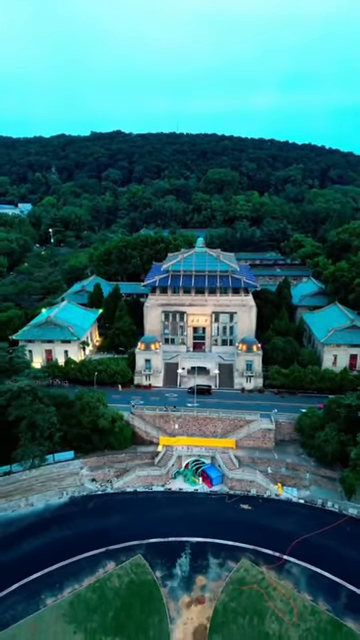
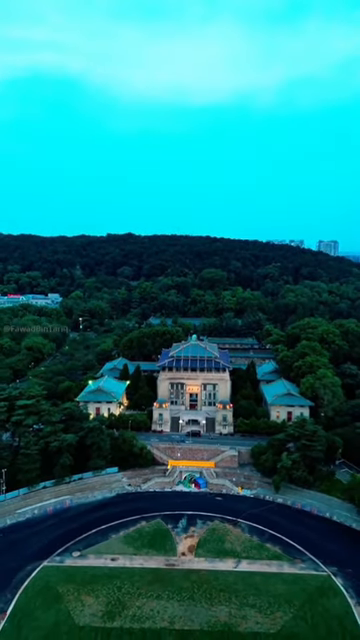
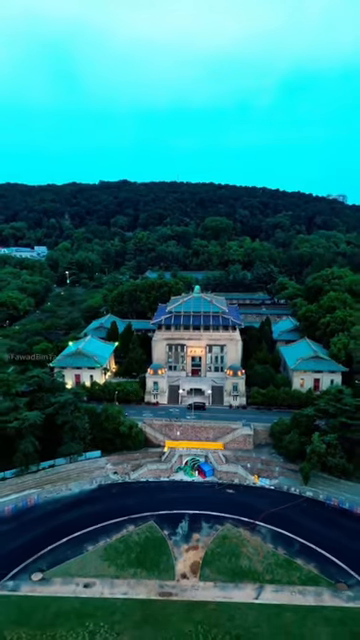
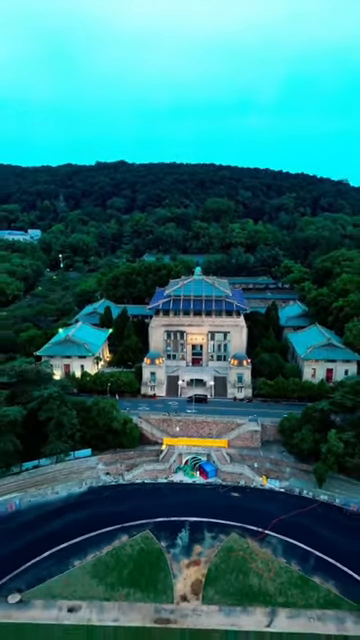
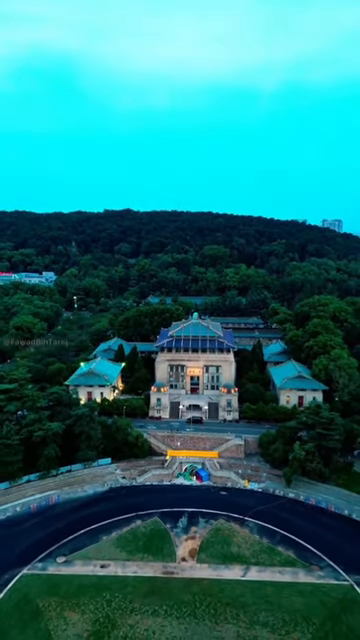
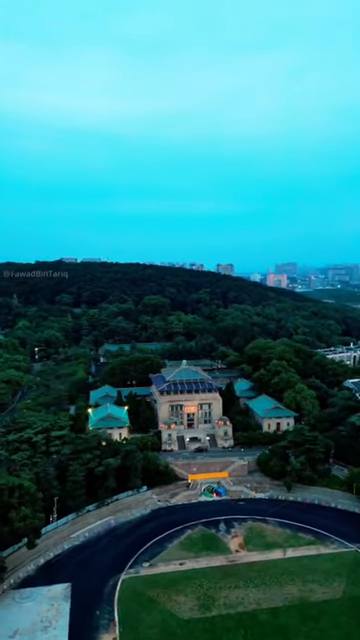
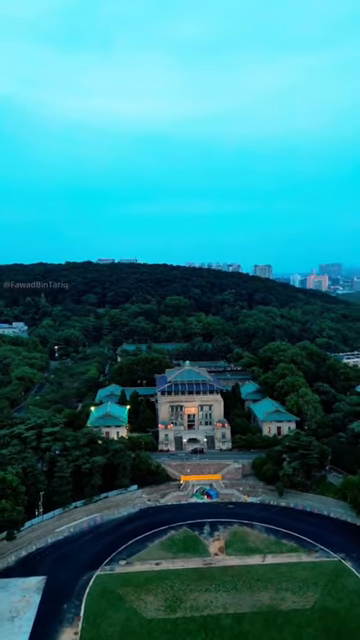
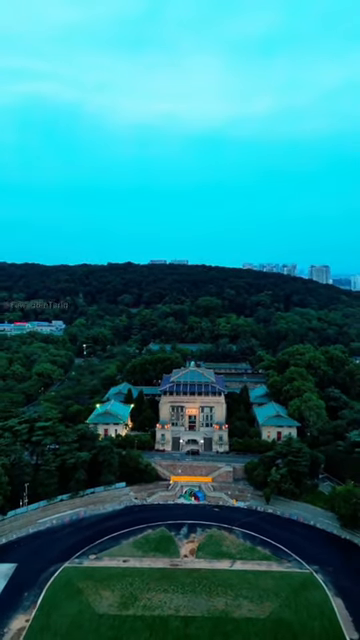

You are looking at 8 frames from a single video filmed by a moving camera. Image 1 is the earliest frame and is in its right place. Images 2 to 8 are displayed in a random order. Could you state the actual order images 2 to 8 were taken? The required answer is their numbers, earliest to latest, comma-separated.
4, 3, 5, 2, 8, 7, 6
